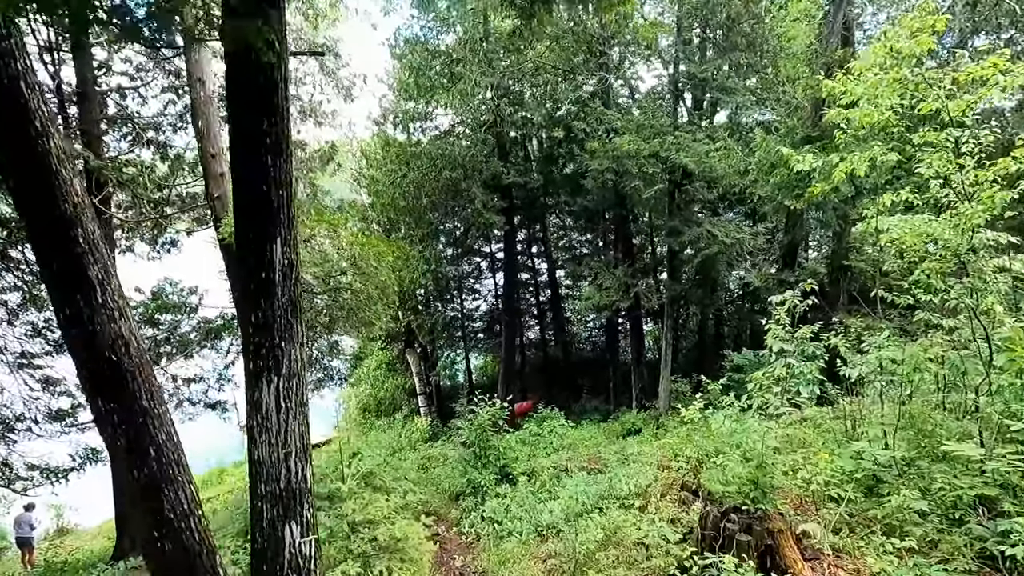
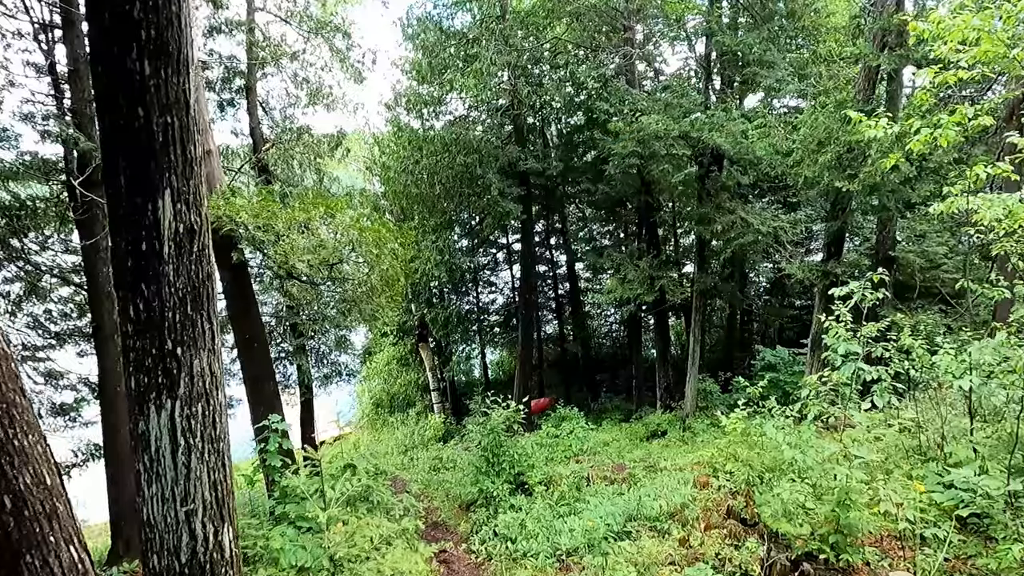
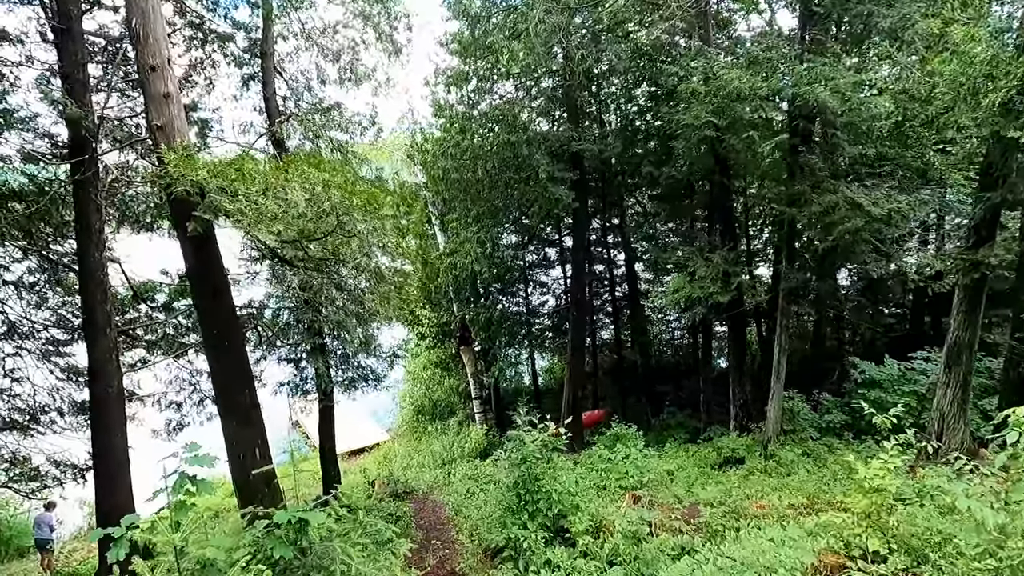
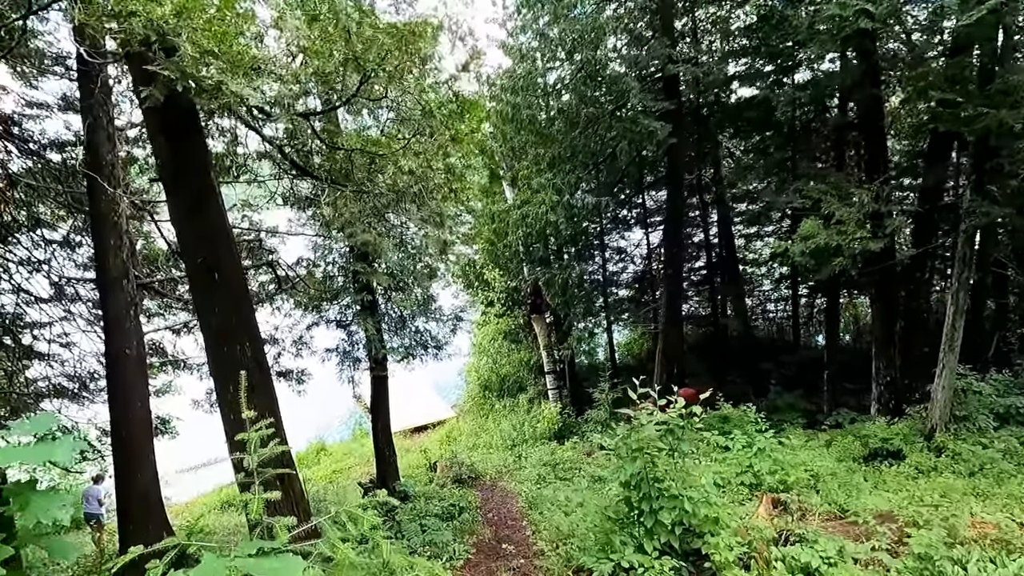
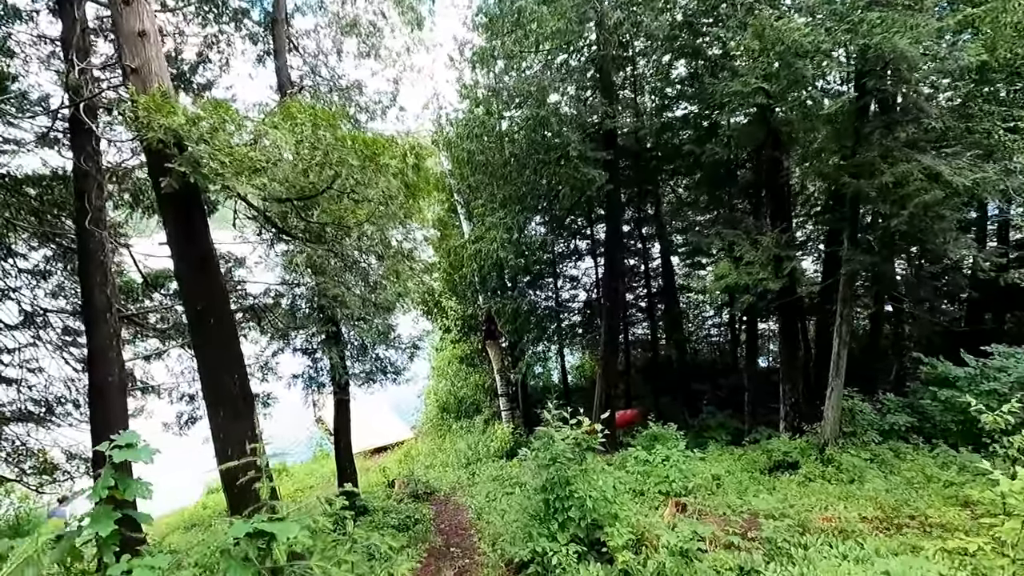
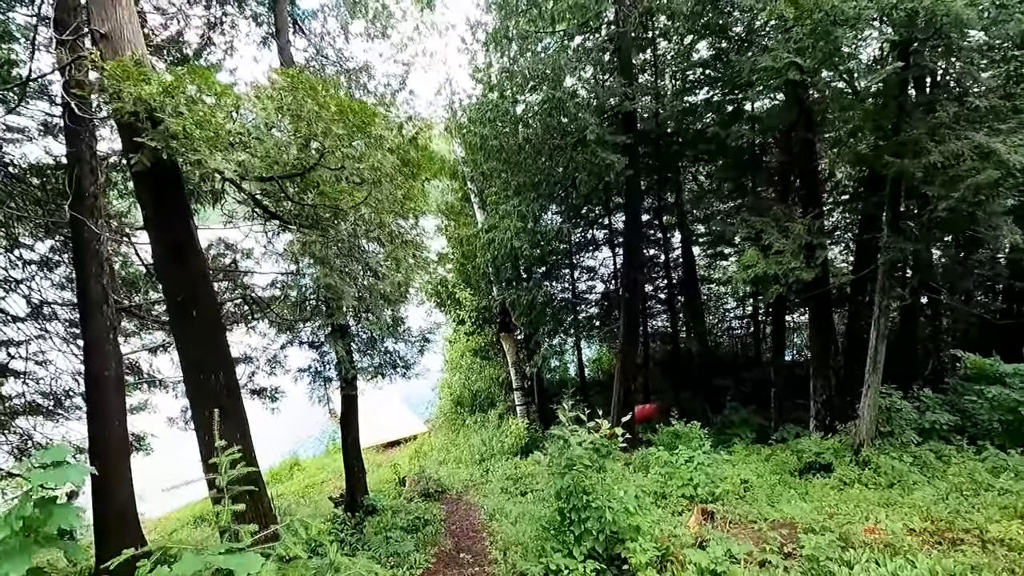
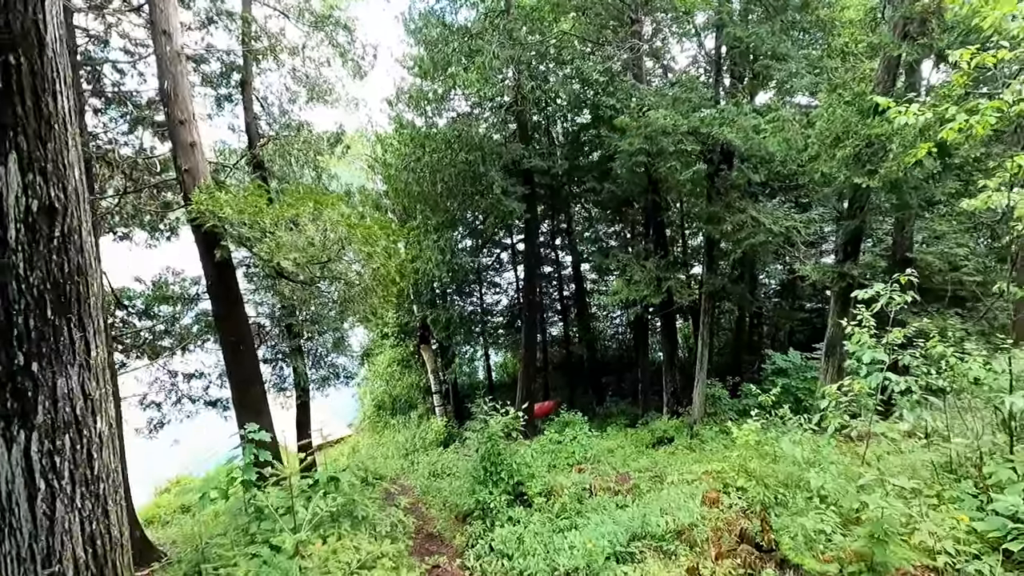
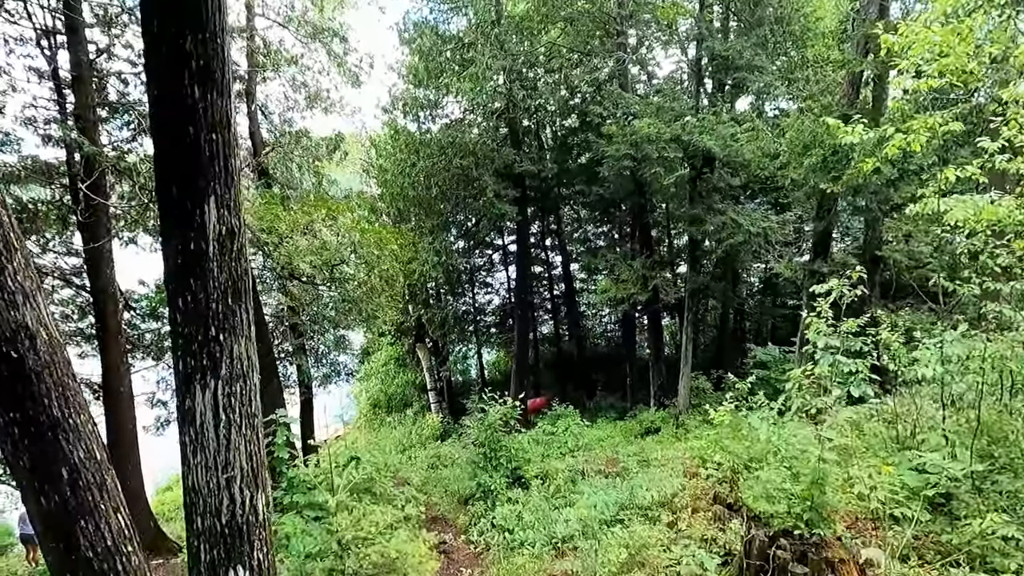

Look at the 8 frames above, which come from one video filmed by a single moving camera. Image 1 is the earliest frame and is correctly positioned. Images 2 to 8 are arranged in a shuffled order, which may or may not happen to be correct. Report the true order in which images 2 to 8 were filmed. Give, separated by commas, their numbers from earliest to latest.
8, 2, 7, 3, 5, 6, 4
